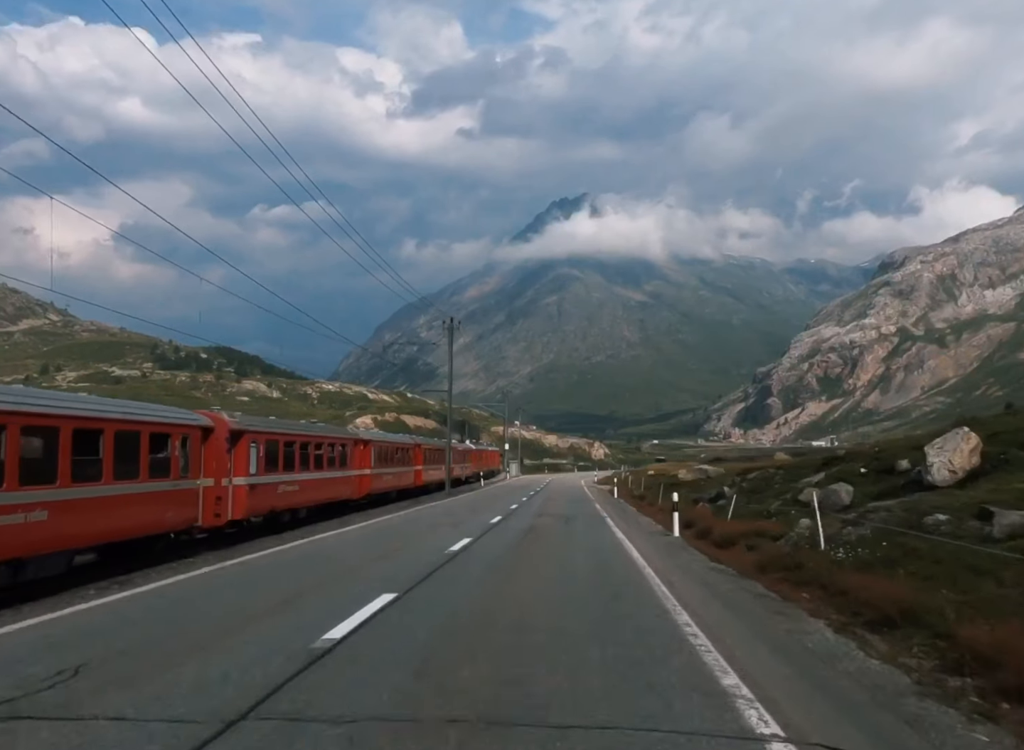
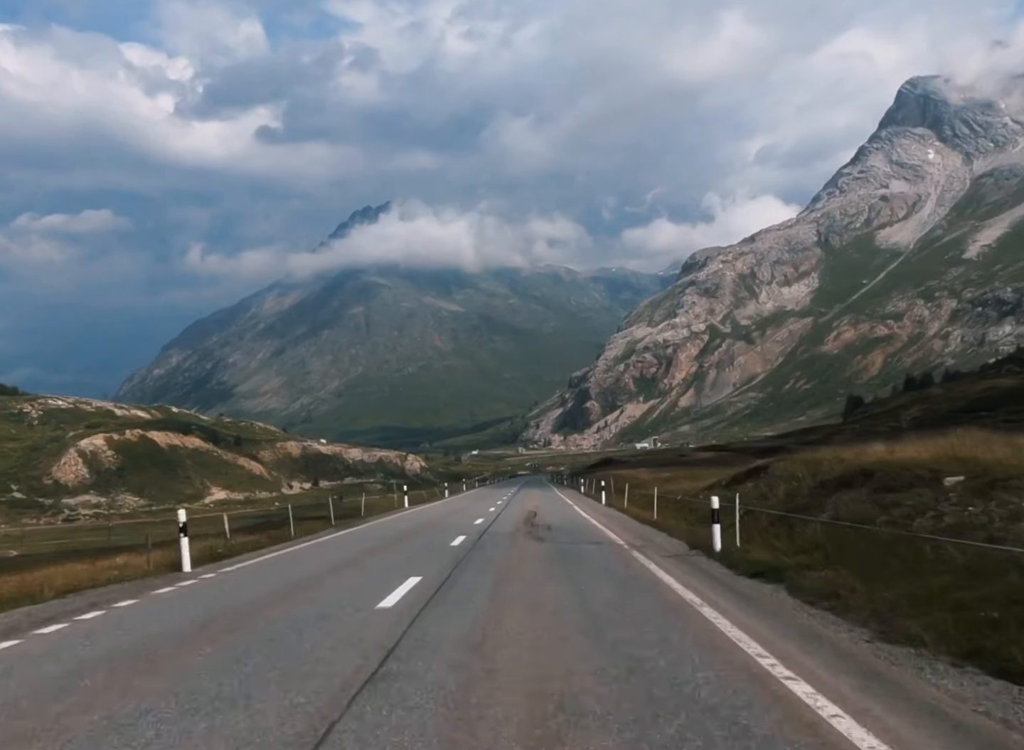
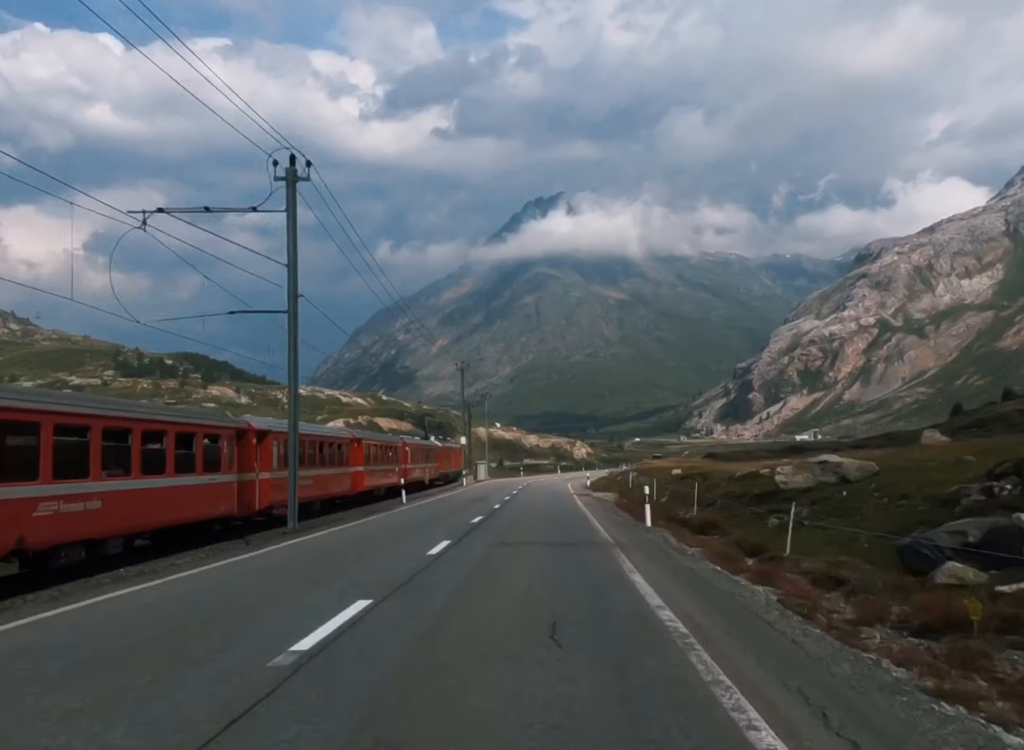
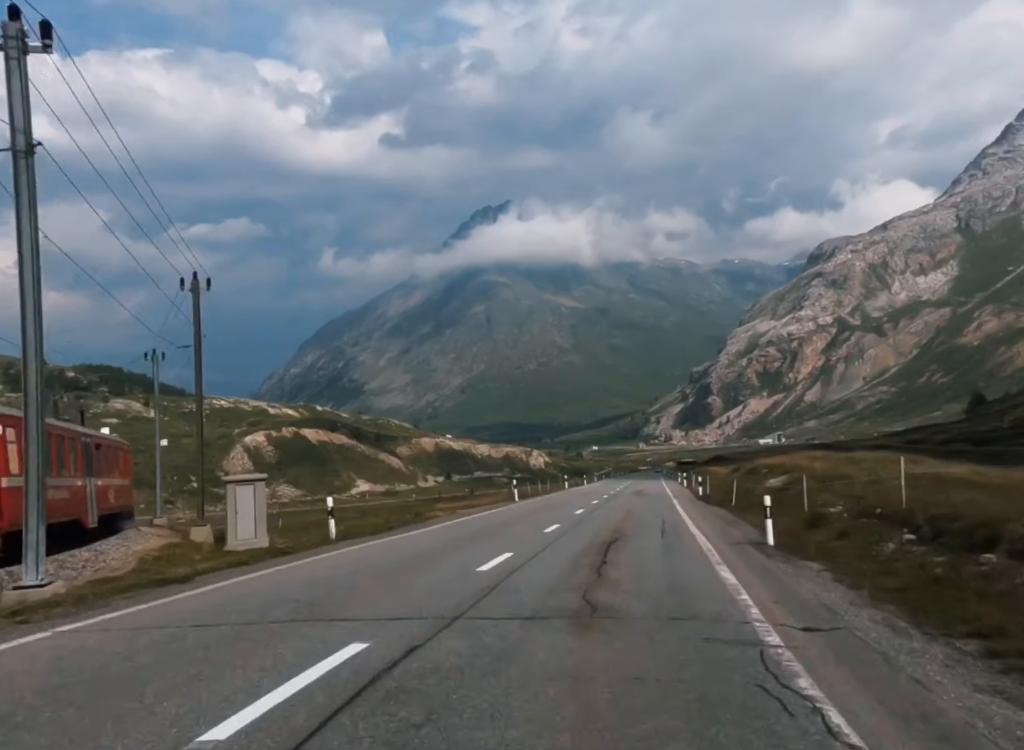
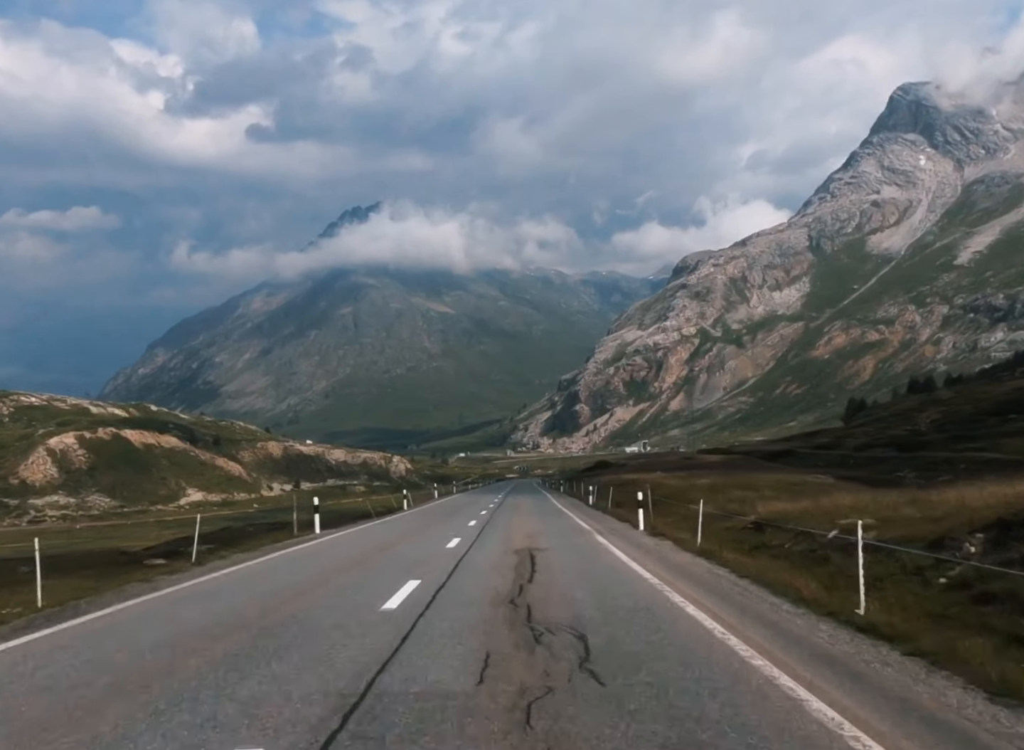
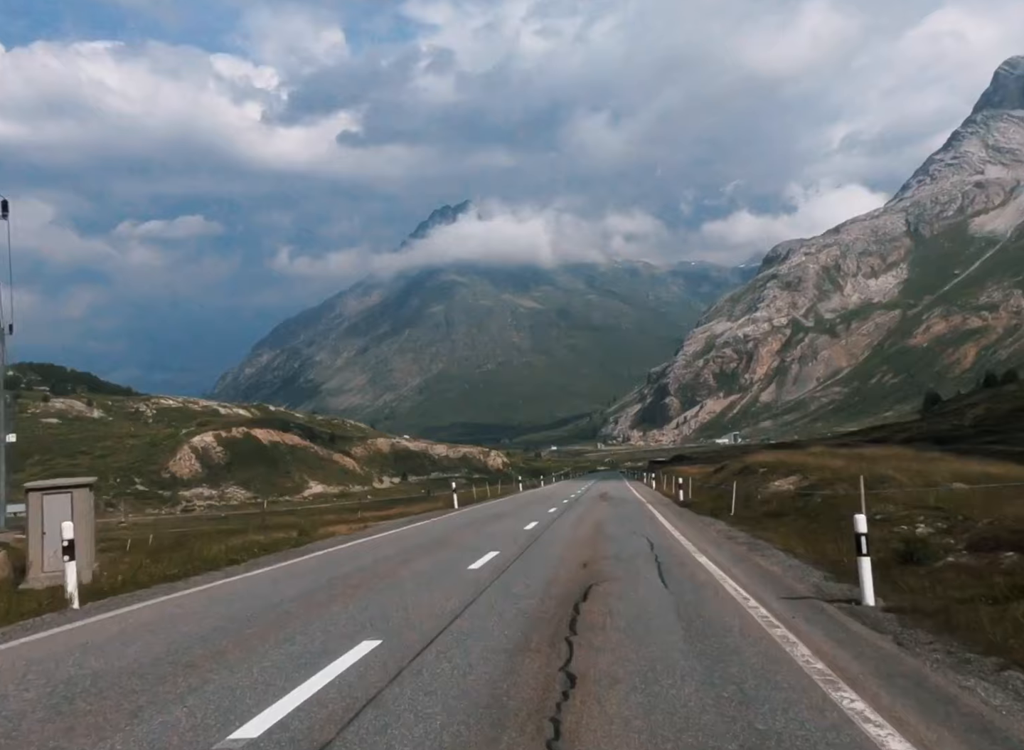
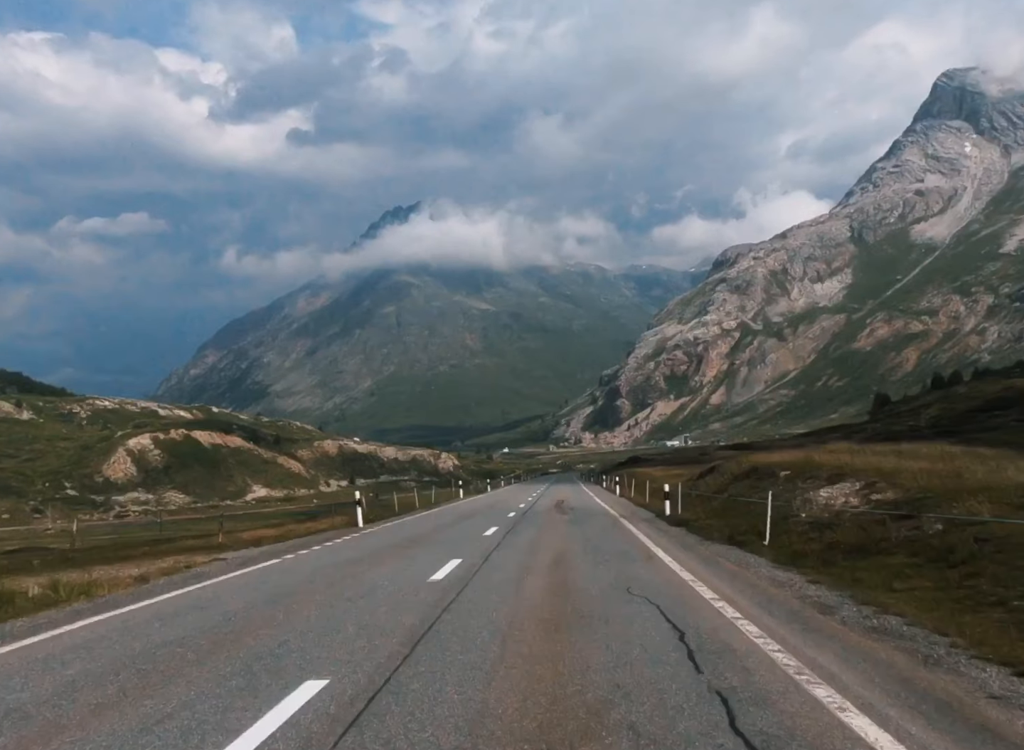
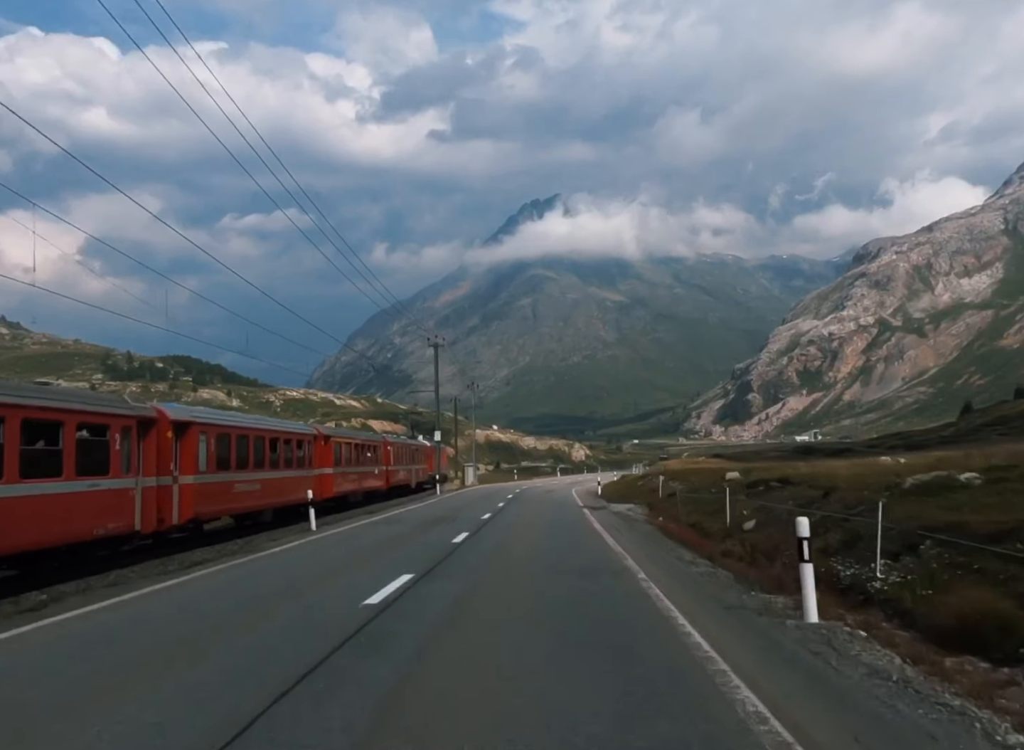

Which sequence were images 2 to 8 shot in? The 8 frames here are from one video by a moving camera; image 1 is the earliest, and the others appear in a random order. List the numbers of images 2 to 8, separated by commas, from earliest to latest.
3, 8, 4, 6, 7, 2, 5
